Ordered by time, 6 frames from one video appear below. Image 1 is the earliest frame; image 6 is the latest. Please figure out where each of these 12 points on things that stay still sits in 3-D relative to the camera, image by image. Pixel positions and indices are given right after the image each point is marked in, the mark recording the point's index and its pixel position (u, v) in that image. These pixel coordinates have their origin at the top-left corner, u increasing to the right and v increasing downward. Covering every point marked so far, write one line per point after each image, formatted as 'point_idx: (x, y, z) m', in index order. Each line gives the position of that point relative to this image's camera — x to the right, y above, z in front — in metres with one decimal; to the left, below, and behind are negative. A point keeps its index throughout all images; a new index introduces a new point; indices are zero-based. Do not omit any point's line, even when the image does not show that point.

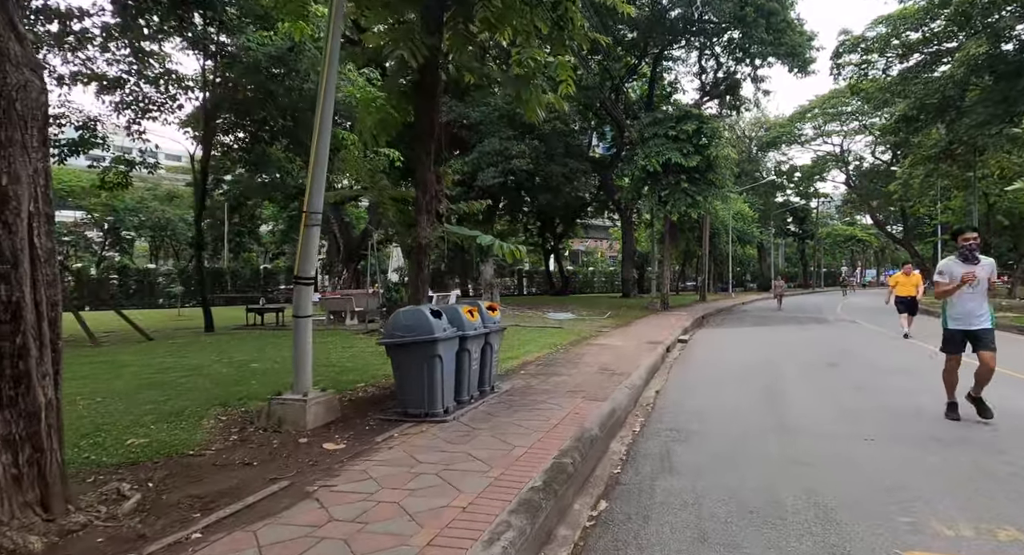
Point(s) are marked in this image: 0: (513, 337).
0: (0.0, -1.2, +14.5) m
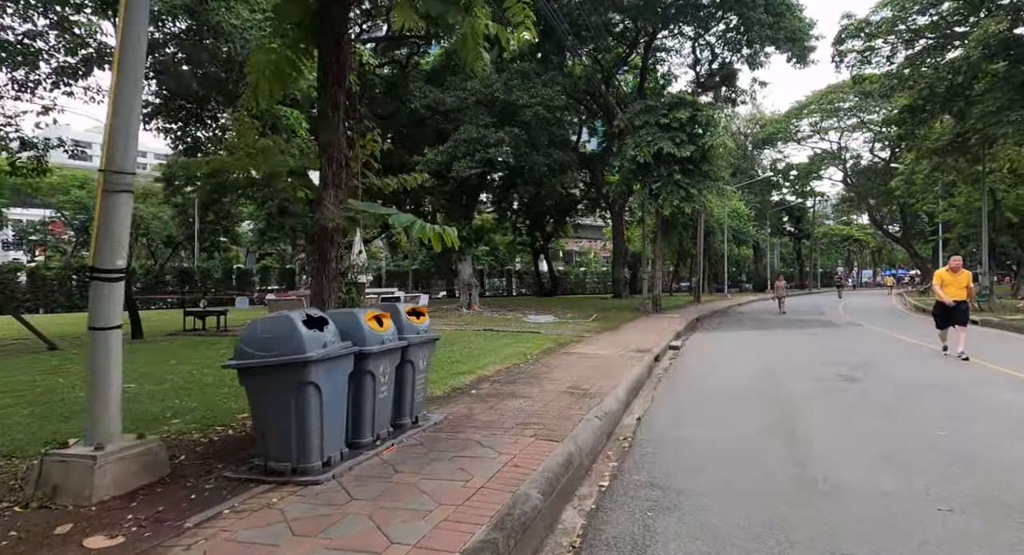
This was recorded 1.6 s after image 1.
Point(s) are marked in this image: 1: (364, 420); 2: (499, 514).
0: (-0.7, -1.2, +12.6) m
1: (-1.0, -1.0, +5.0) m
2: (-0.1, -1.2, +3.6) m
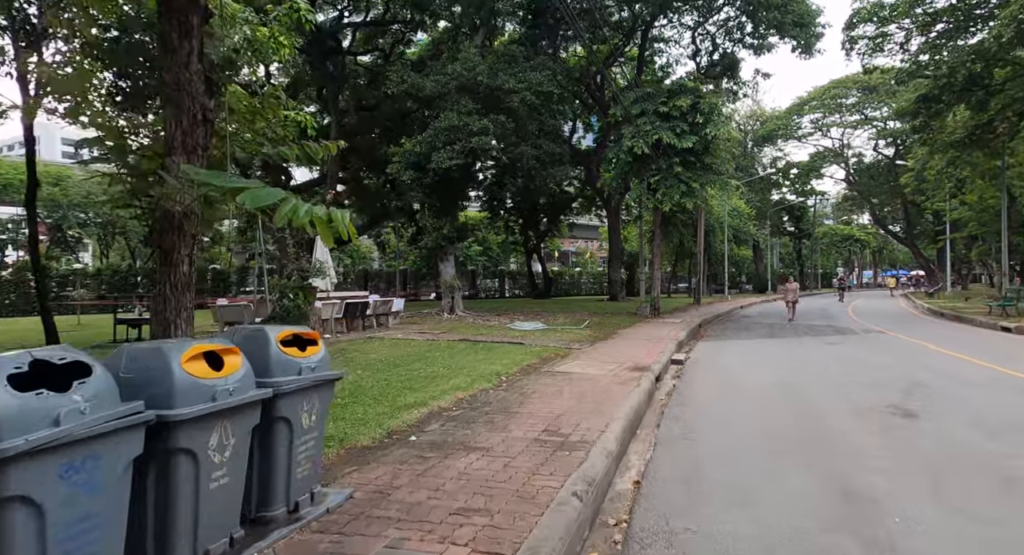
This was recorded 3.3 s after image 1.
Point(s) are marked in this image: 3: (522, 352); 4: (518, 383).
0: (-1.1, -1.3, +10.6) m
1: (-1.4, -1.1, +3.0) m
2: (-0.4, -1.3, +1.6) m
3: (+0.2, -1.4, +12.9) m
4: (+0.1, -1.4, +9.1) m
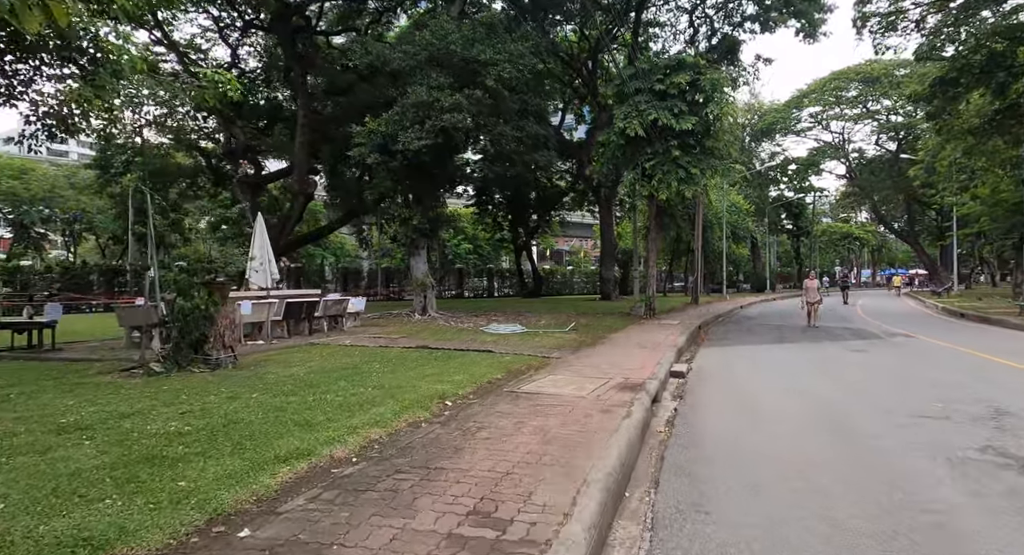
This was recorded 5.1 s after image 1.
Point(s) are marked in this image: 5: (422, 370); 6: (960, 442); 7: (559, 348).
0: (-1.6, -1.2, +8.2) m
1: (-1.9, -1.0, +0.6) m
2: (-0.9, -1.2, -0.8) m
3: (-0.3, -1.3, +10.5) m
4: (-0.4, -1.3, +6.7) m
5: (-1.2, -1.2, +9.3) m
6: (+3.9, -1.4, +6.1) m
7: (+0.9, -1.3, +12.9) m
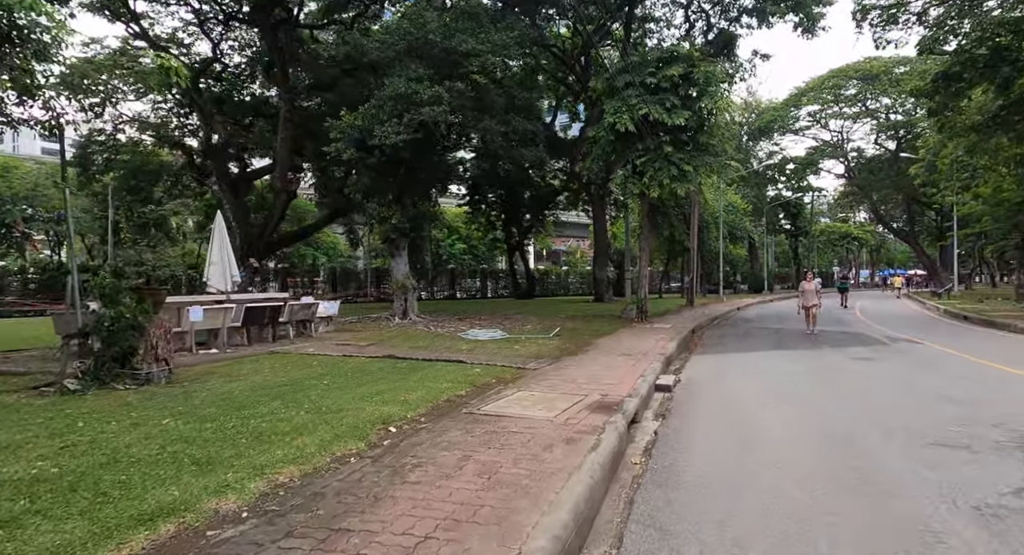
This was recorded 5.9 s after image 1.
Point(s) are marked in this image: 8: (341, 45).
0: (-2.0, -1.2, +7.2) m
1: (-2.3, -1.1, -0.4) m
2: (-1.3, -1.2, -1.8) m
3: (-0.8, -1.3, +9.5) m
4: (-0.8, -1.3, +5.7) m
5: (-1.6, -1.3, +8.3) m
6: (+3.4, -1.5, +5.2) m
7: (+0.4, -1.3, +11.9) m
8: (-4.7, +6.3, +19.3) m
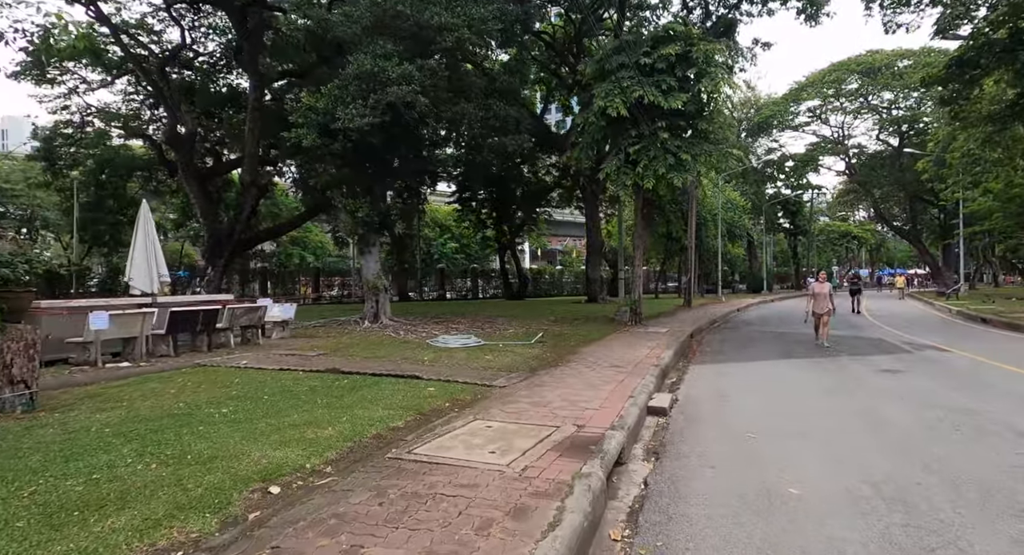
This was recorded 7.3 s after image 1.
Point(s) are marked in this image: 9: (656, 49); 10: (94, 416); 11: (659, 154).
0: (-2.4, -1.2, +5.4) m
1: (-2.7, -1.0, -2.2) m
2: (-1.7, -1.2, -3.6) m
3: (-1.2, -1.3, +7.7) m
4: (-1.3, -1.3, +3.9) m
5: (-2.0, -1.3, +6.5) m
6: (+3.0, -1.5, +3.4) m
7: (0.0, -1.3, +10.2) m
8: (-5.2, +6.3, +17.4) m
9: (+3.8, +6.1, +18.7) m
10: (-3.8, -1.2, +6.4) m
11: (+3.9, +3.2, +18.4) m
